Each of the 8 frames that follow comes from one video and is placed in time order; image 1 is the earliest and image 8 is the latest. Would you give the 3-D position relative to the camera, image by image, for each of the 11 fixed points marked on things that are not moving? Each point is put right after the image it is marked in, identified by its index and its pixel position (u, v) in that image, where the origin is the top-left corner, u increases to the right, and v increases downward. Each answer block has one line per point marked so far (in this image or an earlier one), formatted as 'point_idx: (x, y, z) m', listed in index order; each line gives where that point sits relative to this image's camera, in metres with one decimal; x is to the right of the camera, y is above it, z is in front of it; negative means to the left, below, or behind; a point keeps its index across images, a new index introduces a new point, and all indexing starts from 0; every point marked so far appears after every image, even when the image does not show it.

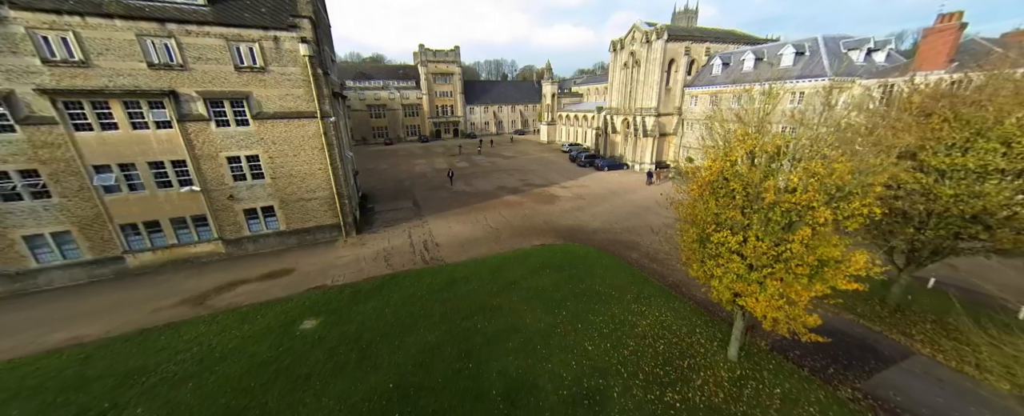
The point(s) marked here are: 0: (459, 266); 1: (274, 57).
0: (-2.7, -3.0, +16.6) m
1: (-11.9, +7.6, +16.3) m
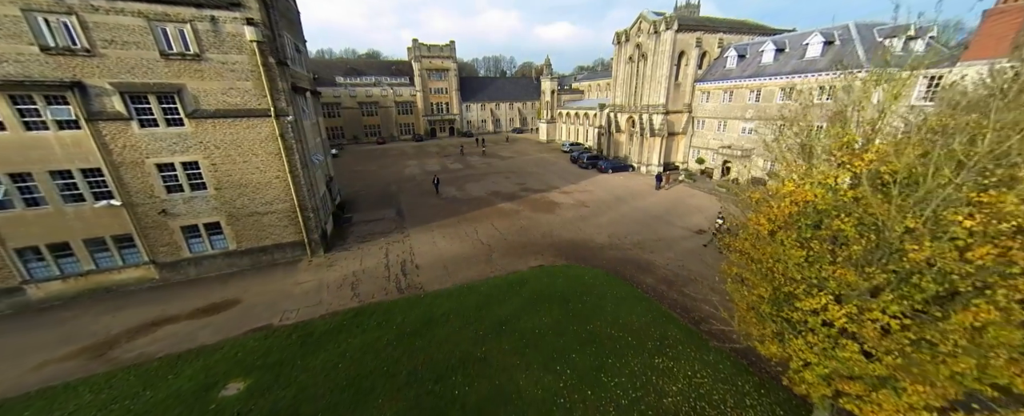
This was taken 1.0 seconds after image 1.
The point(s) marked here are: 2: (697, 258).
0: (-3.0, -3.8, +13.7) m
1: (-12.2, +6.8, +13.3) m
2: (+10.1, -2.8, +18.0) m
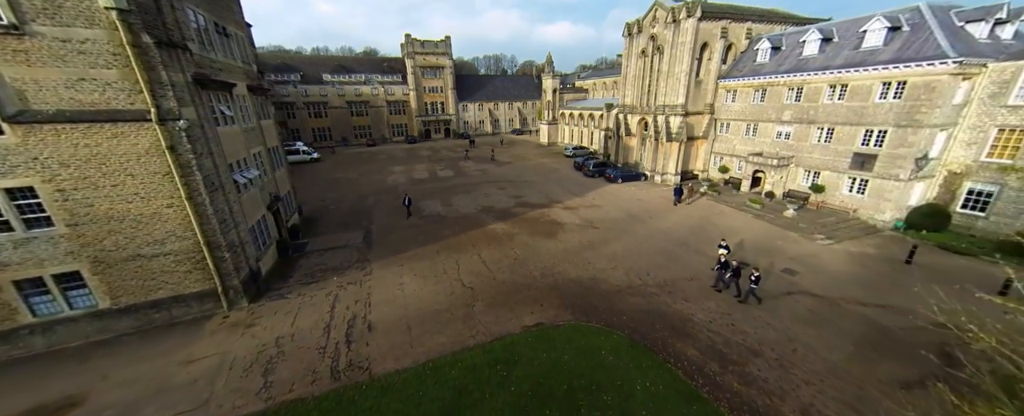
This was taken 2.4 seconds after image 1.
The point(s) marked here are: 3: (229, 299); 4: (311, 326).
0: (-3.5, -5.2, +9.2) m
1: (-12.6, +5.4, +8.8) m
2: (+9.7, -4.3, +13.4) m
3: (-11.0, -3.5, +12.7) m
4: (-7.4, -4.3, +12.0) m
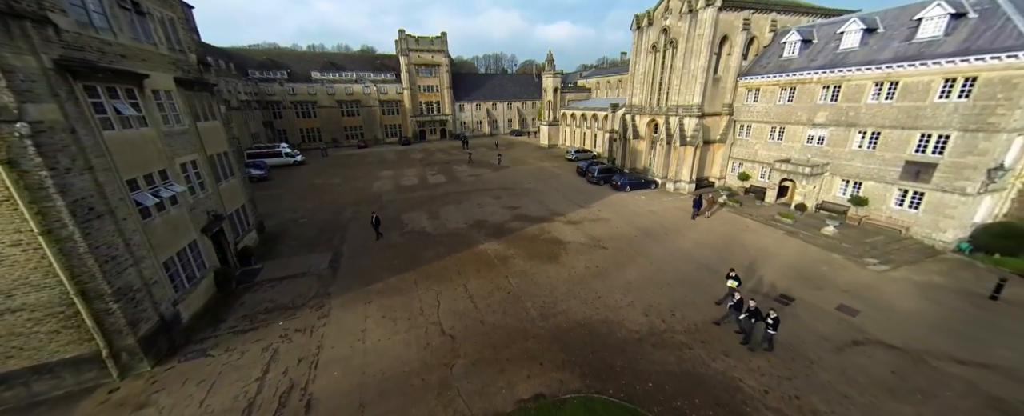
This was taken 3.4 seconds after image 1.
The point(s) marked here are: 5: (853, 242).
0: (-3.7, -6.2, +5.9) m
1: (-12.9, +4.5, +5.5) m
2: (+9.4, -5.3, +10.2) m
3: (-11.3, -4.5, +9.5) m
4: (-7.7, -5.3, +8.8) m
5: (+19.9, -2.0, +19.0) m
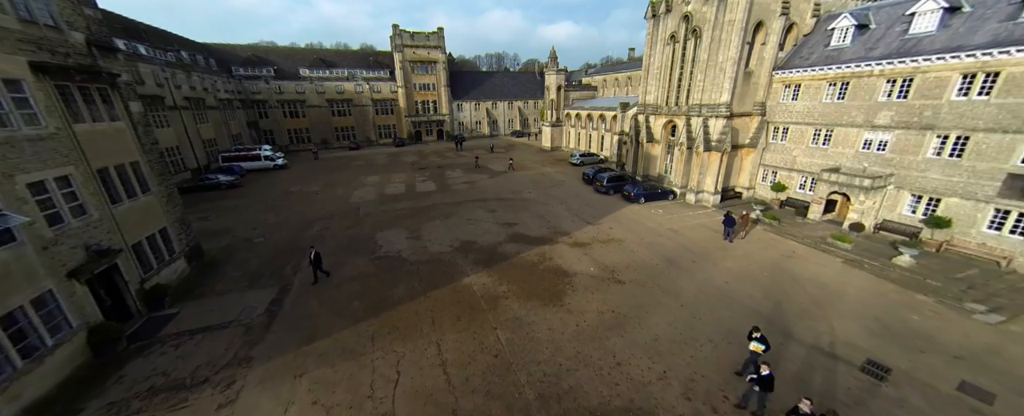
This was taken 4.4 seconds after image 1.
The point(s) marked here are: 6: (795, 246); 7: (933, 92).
0: (-4.2, -7.2, +2.1) m
1: (-13.3, +3.4, +1.7) m
2: (+9.0, -6.4, +6.2) m
3: (-11.7, -5.5, +5.7) m
4: (-8.1, -6.3, +4.9) m
5: (+19.5, -3.2, +14.9) m
6: (+16.3, -2.2, +18.8) m
7: (+21.8, +6.0, +16.9) m
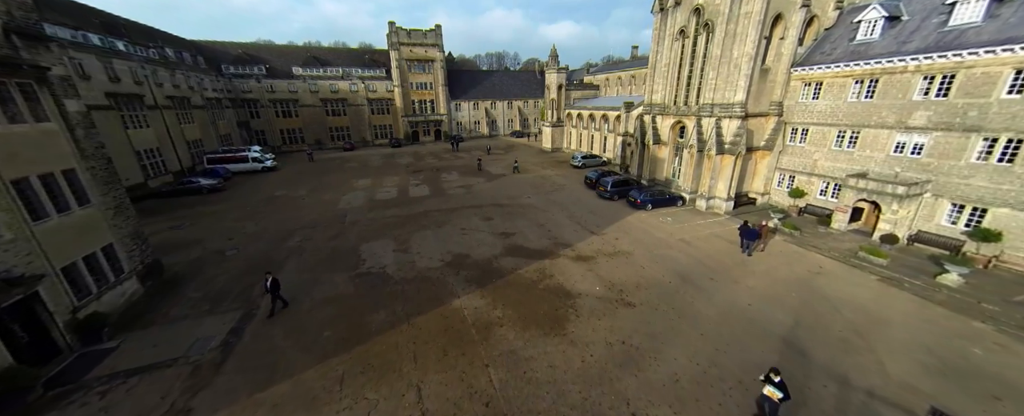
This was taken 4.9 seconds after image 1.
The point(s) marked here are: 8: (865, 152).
0: (-4.4, -7.8, +0.3) m
1: (-13.5, +2.9, 0.0) m
2: (+8.8, -6.9, +4.4) m
3: (-11.9, -6.0, +3.9) m
4: (-8.3, -6.9, +3.2) m
5: (+19.4, -3.7, +13.1) m
6: (+16.2, -2.7, +17.0) m
7: (+21.6, +5.5, +15.1) m
8: (+20.9, +3.3, +19.3) m
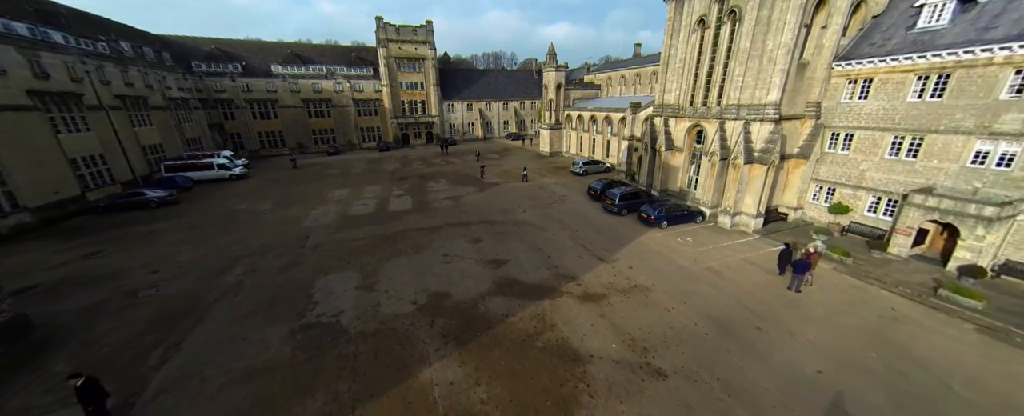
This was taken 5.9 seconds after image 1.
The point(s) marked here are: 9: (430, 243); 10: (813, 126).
0: (-4.5, -8.9, -3.4) m
1: (-13.7, +1.8, -3.8) m
2: (+8.6, -8.0, +0.9) m
3: (-12.1, -7.2, +0.2) m
4: (-8.5, -8.0, -0.5) m
5: (+19.0, -4.8, +9.7) m
6: (+15.8, -3.8, +13.6) m
7: (+21.3, +4.4, +11.7) m
8: (+20.5, +2.2, +15.9) m
9: (-4.8, -2.0, +19.2) m
10: (+18.4, +5.0, +20.0) m
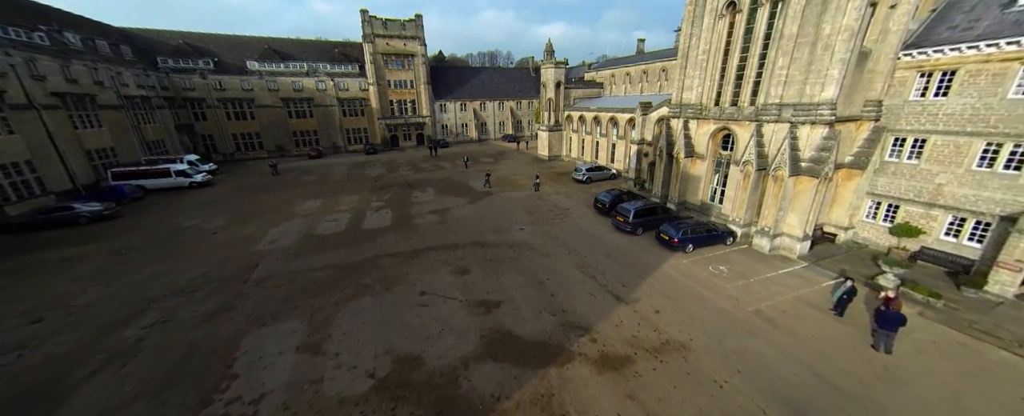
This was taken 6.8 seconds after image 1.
0: (-4.6, -10.0, -7.2) m
1: (-13.7, +0.6, -7.6) m
2: (+8.5, -9.1, -2.8) m
3: (-12.1, -8.3, -3.7) m
4: (-8.6, -9.1, -4.4) m
5: (+18.9, -5.9, +6.1) m
6: (+15.6, -4.9, +10.0) m
7: (+21.1, +3.3, +8.2) m
8: (+20.3, +1.1, +12.4) m
9: (-5.1, -3.1, +15.4) m
10: (+18.2, +3.9, +16.4) m
